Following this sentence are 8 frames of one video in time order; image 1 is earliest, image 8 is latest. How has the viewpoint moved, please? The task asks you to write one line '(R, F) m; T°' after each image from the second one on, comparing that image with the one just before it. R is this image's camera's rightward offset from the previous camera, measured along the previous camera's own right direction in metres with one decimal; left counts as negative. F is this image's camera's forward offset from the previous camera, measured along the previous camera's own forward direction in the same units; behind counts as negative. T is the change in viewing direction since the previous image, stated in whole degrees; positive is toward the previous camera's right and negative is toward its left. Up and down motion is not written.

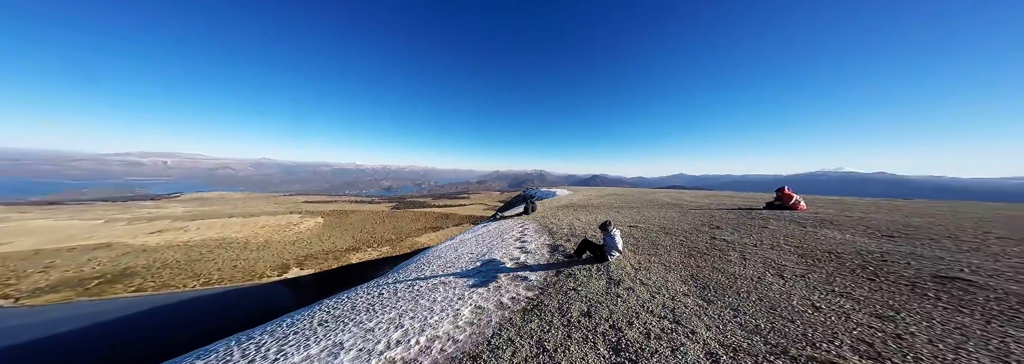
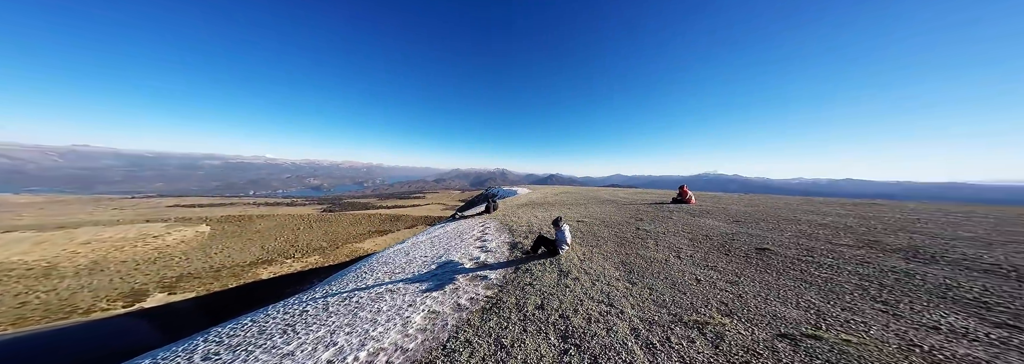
(-0.6, -0.2) m; +15°
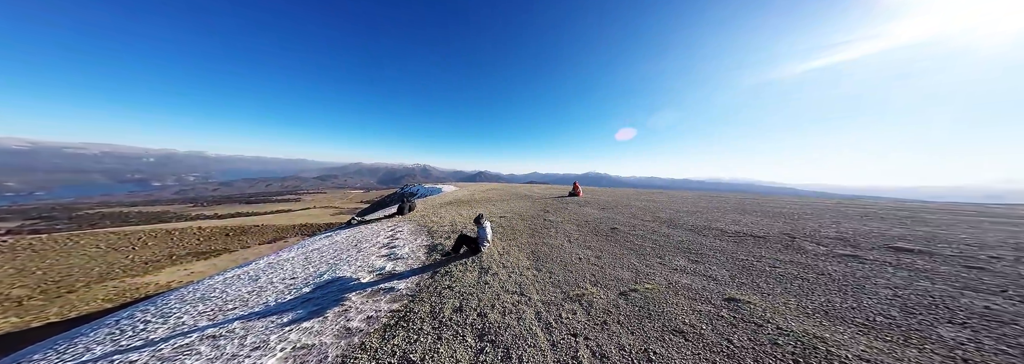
(-0.8, +0.3) m; +27°
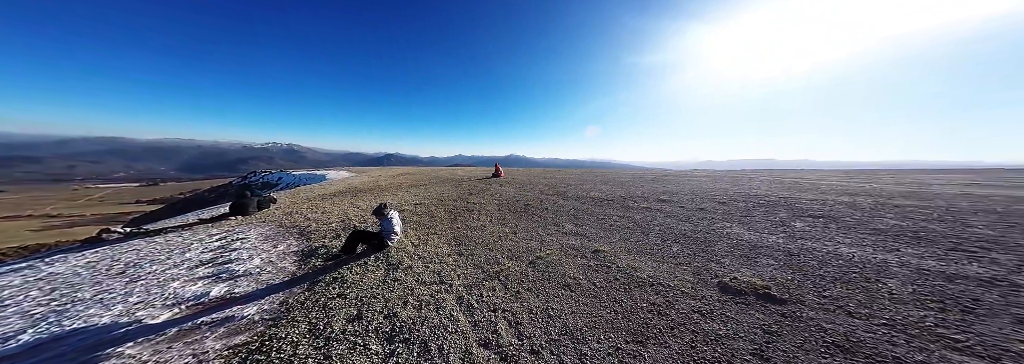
(-0.6, +0.9) m; +26°
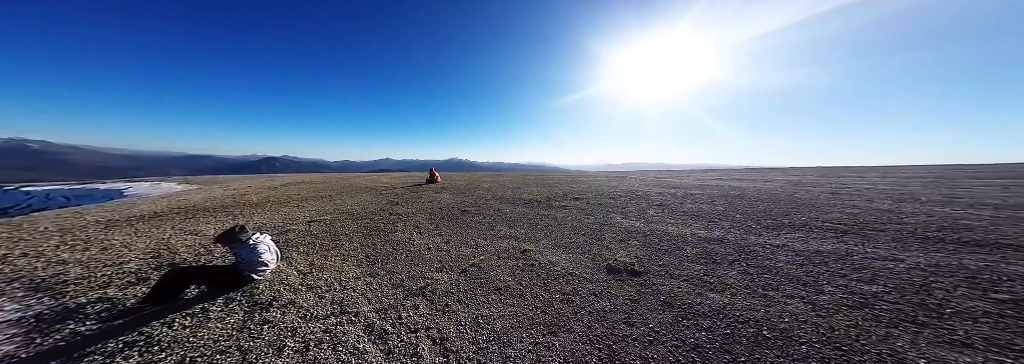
(+0.6, +0.1) m; +17°
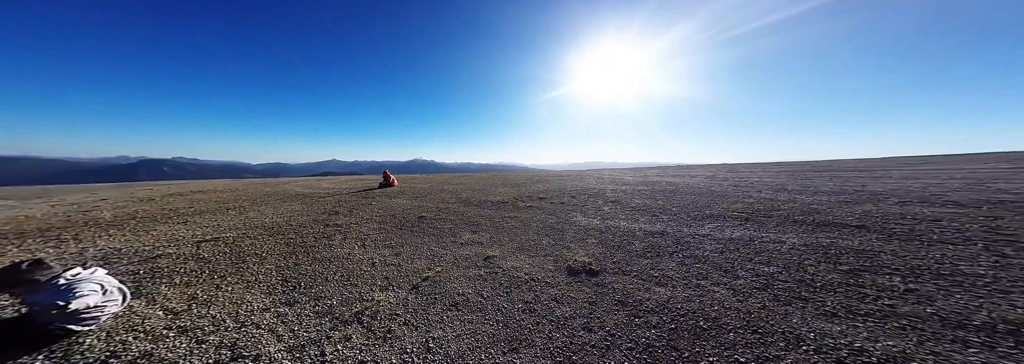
(+0.2, +0.4) m; +9°
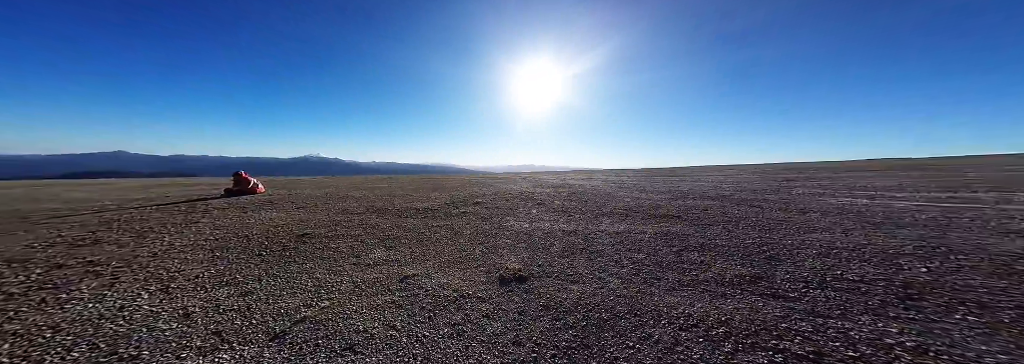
(0.0, +0.3) m; +19°
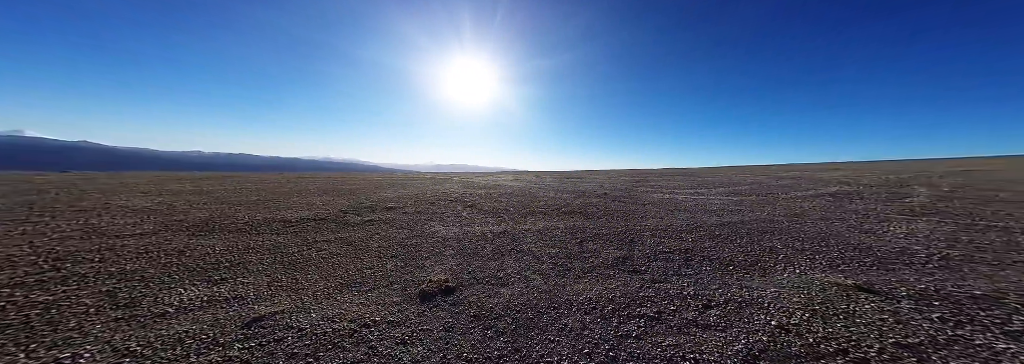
(+0.2, +0.5) m; +20°
